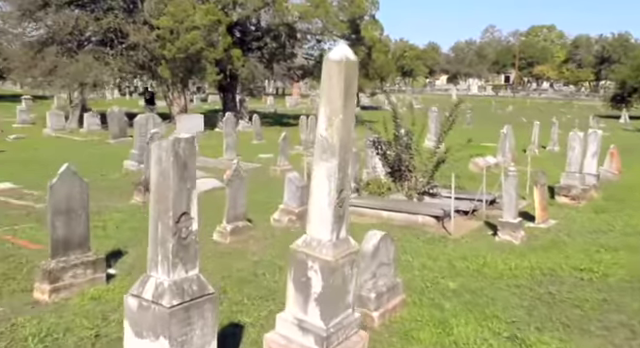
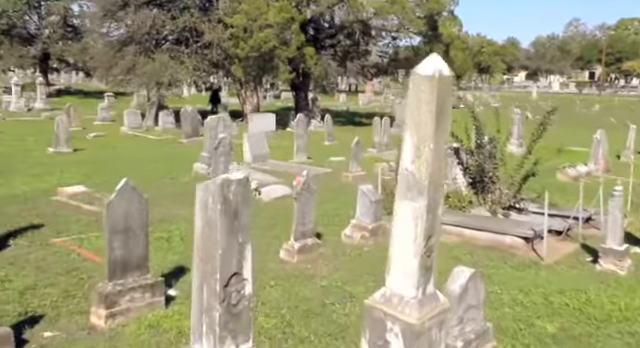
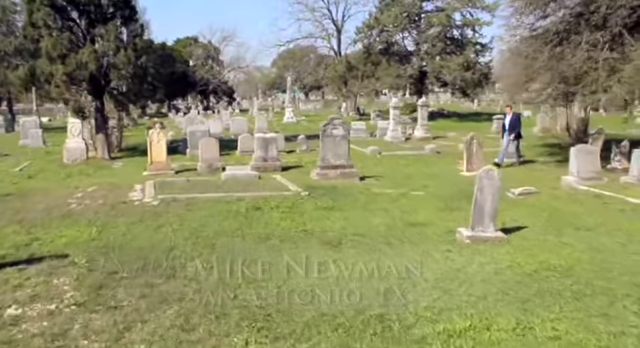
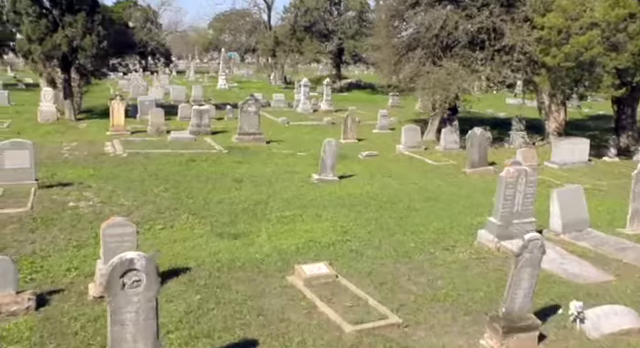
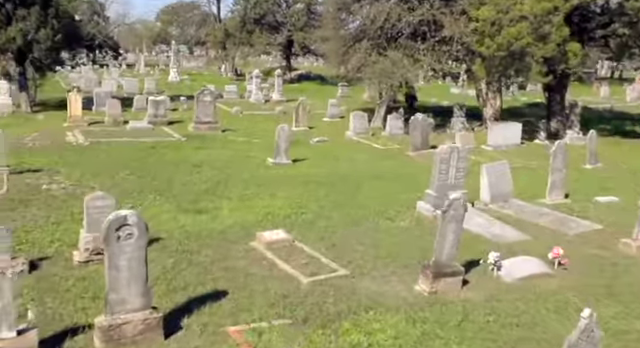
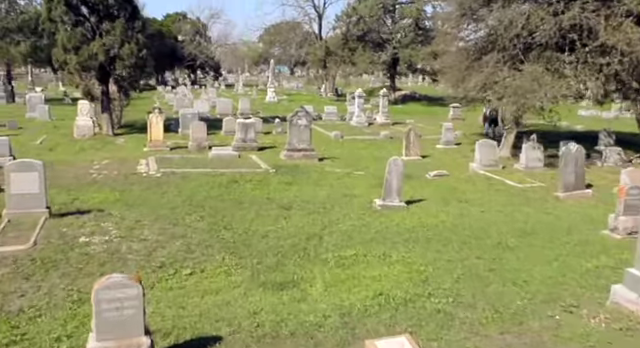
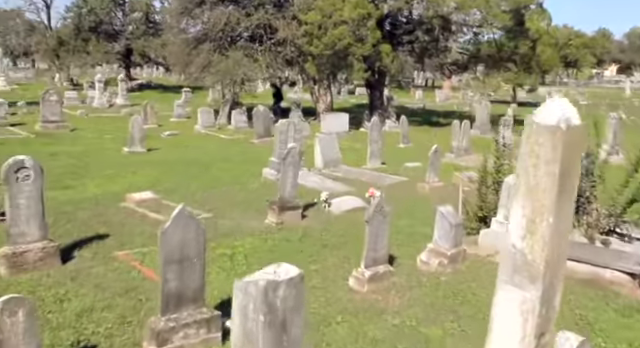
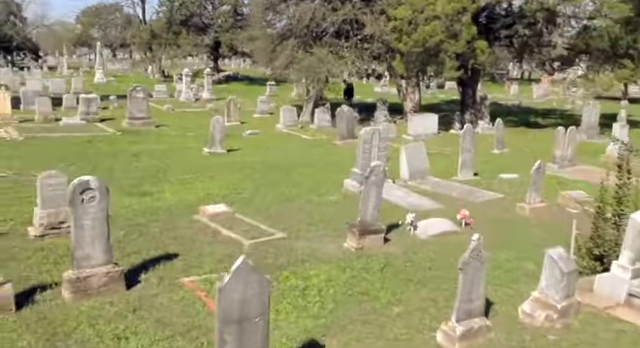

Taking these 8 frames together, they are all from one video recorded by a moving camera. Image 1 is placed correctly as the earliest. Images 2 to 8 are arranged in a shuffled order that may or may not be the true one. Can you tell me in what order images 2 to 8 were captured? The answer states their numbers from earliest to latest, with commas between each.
2, 7, 8, 5, 4, 6, 3
